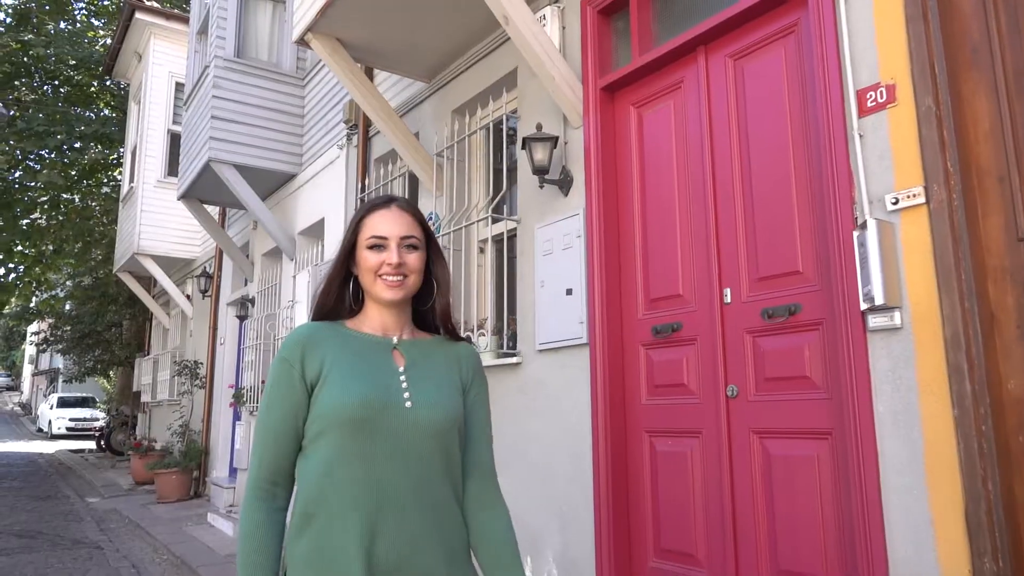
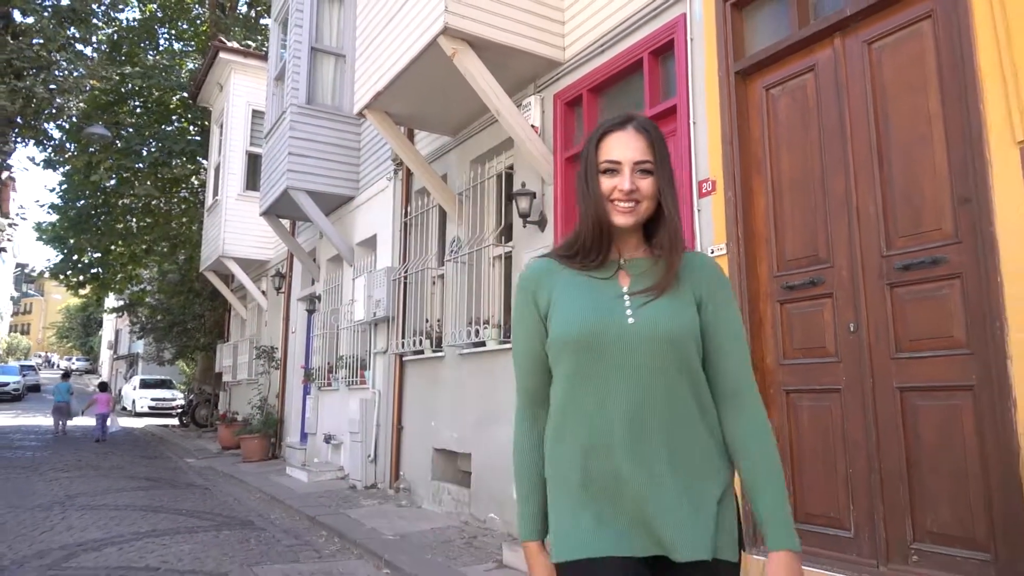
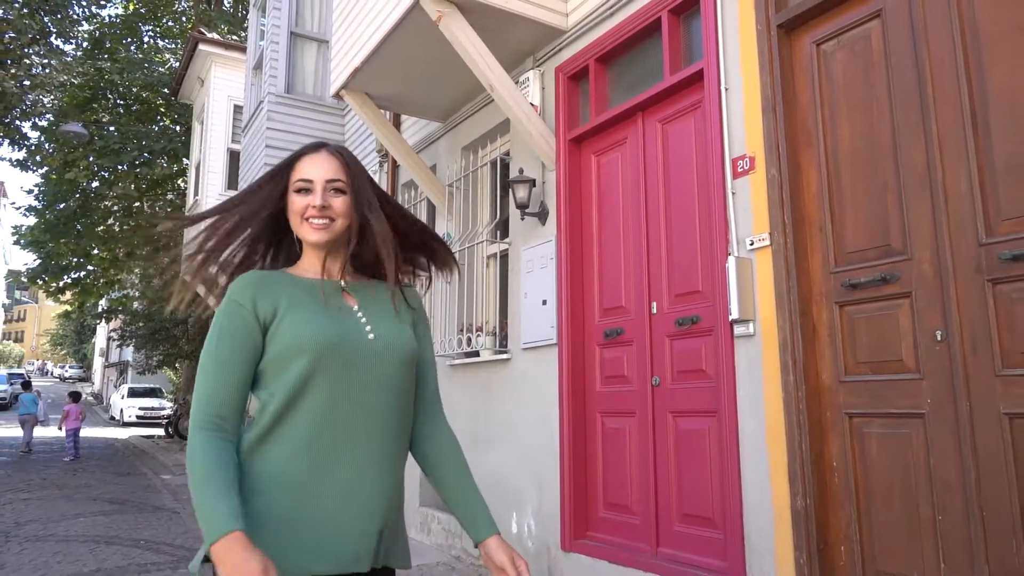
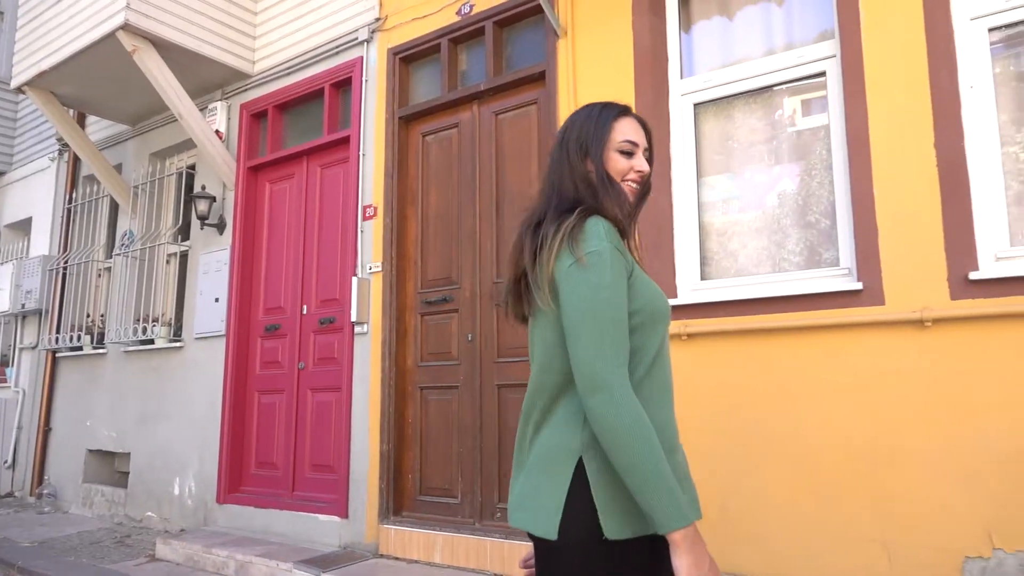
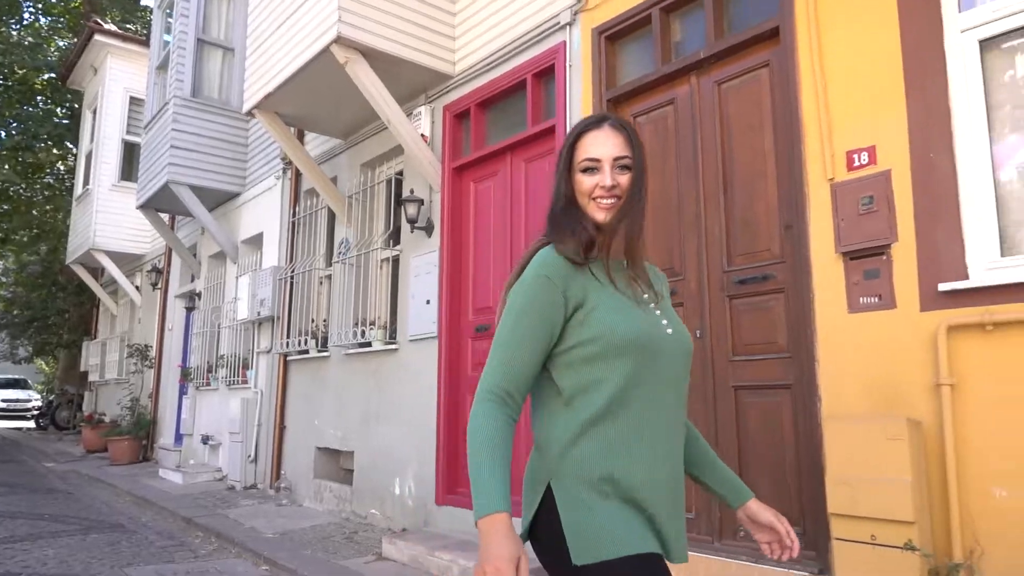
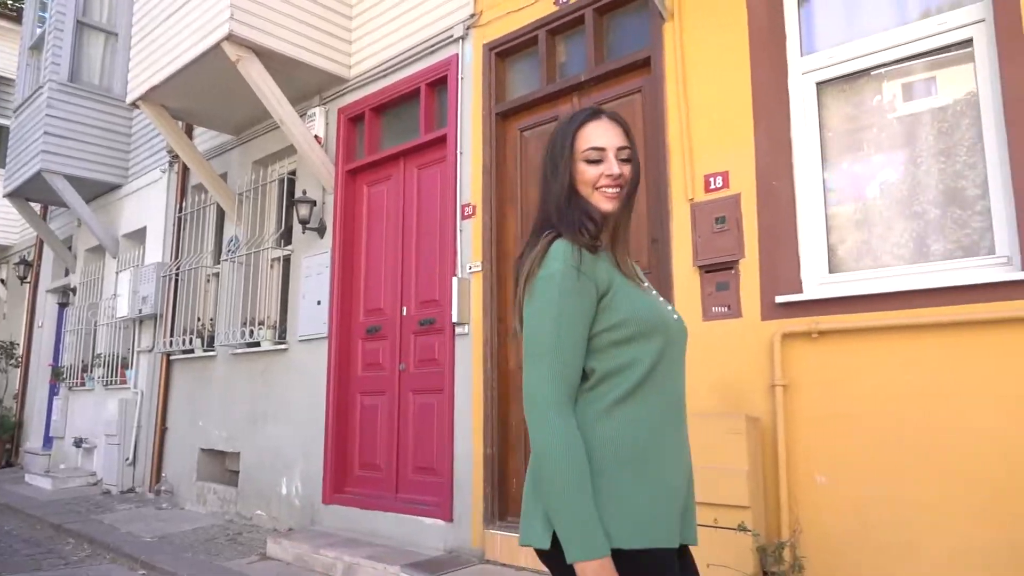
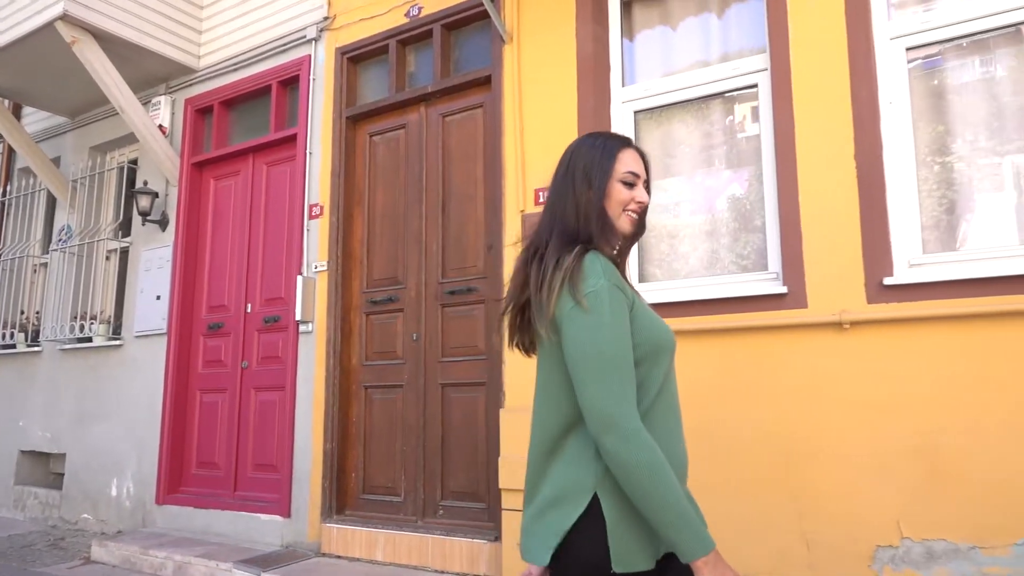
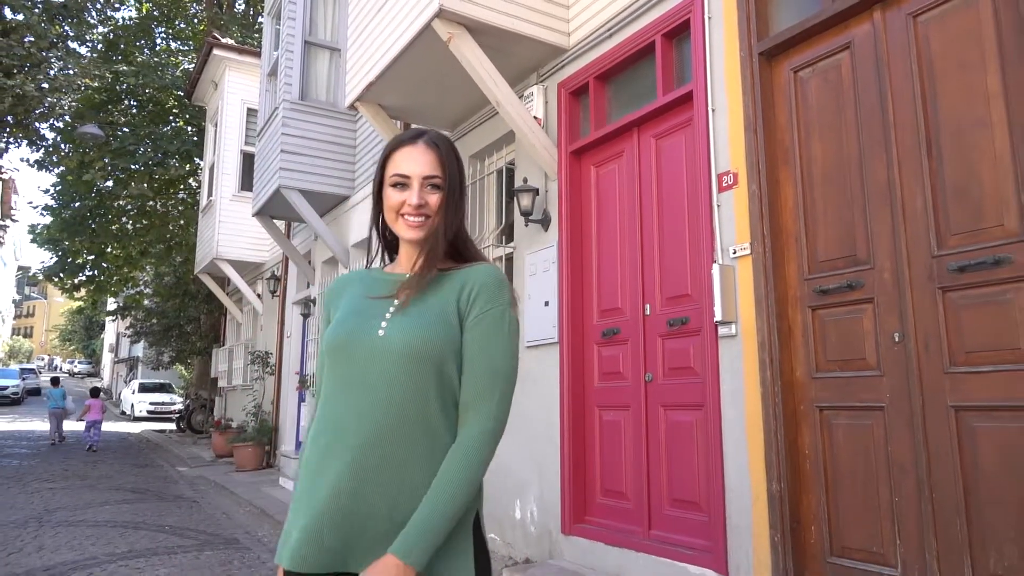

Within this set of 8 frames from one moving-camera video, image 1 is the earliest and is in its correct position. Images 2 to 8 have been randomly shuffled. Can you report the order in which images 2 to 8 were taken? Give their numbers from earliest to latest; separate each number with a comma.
3, 8, 2, 5, 6, 4, 7
